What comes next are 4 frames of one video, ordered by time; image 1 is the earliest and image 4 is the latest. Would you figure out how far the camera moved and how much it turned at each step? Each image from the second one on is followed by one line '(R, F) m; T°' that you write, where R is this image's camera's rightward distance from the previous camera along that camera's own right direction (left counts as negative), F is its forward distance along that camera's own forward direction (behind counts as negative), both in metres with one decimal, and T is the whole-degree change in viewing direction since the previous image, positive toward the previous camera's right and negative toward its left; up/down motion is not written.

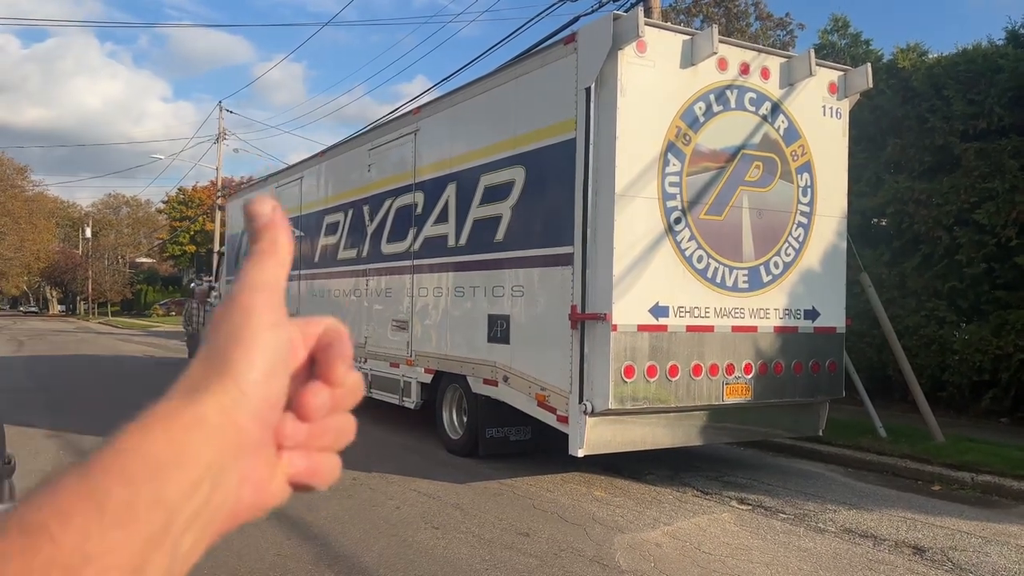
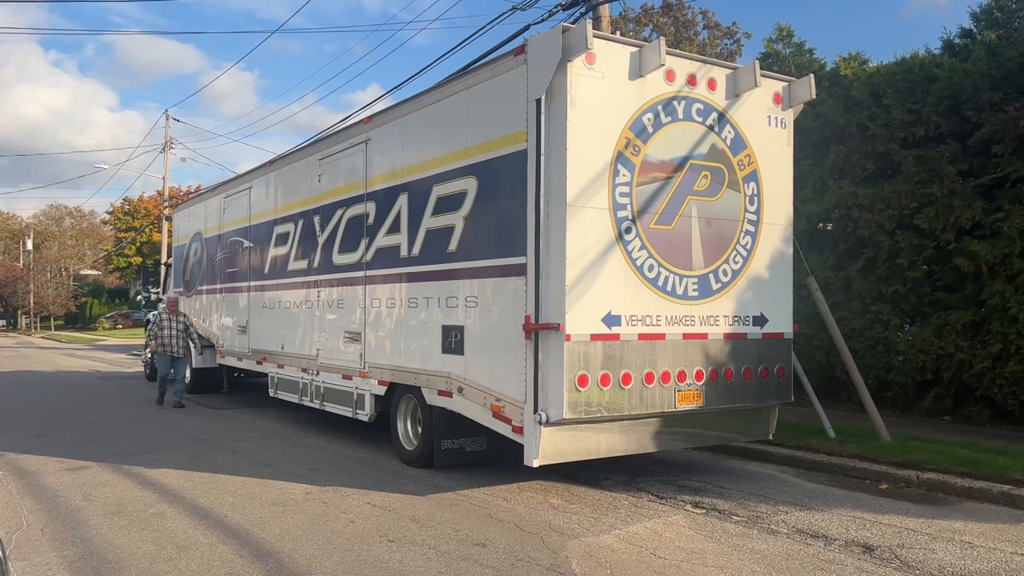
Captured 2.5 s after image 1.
(0.0, 0.0) m; +3°
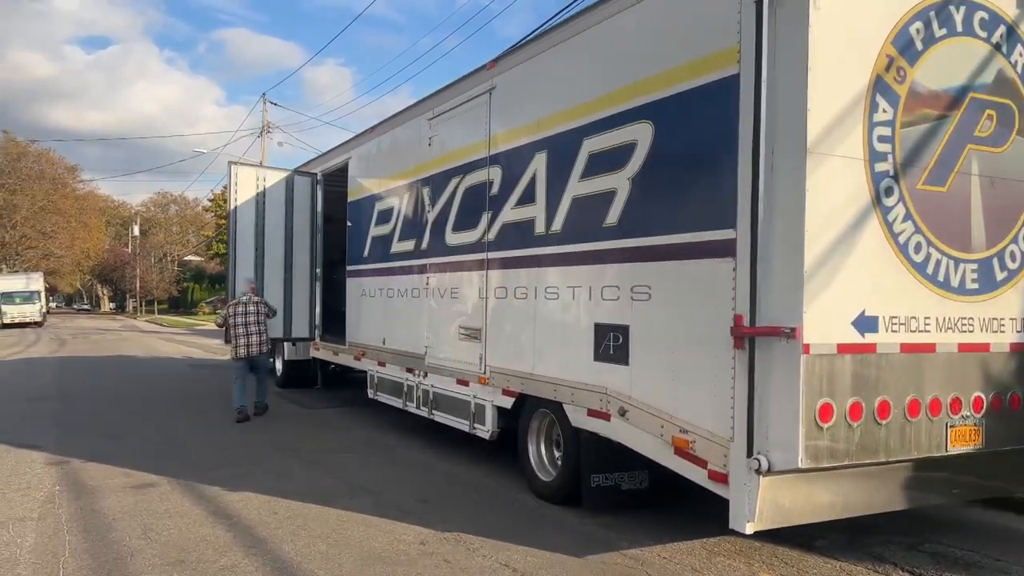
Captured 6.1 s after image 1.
(-0.6, +1.7) m; -6°
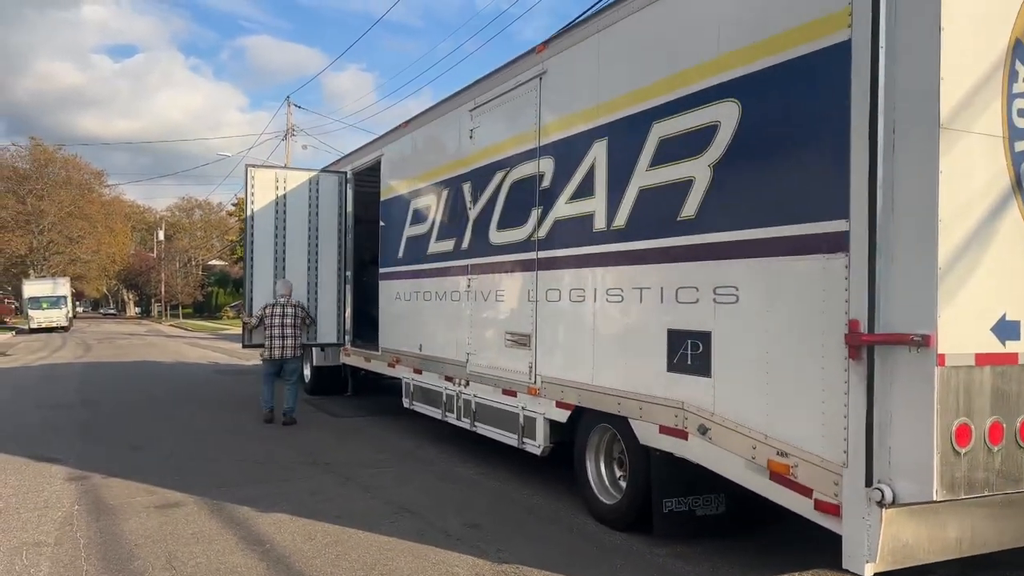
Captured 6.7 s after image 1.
(-0.3, +0.6) m; -2°
